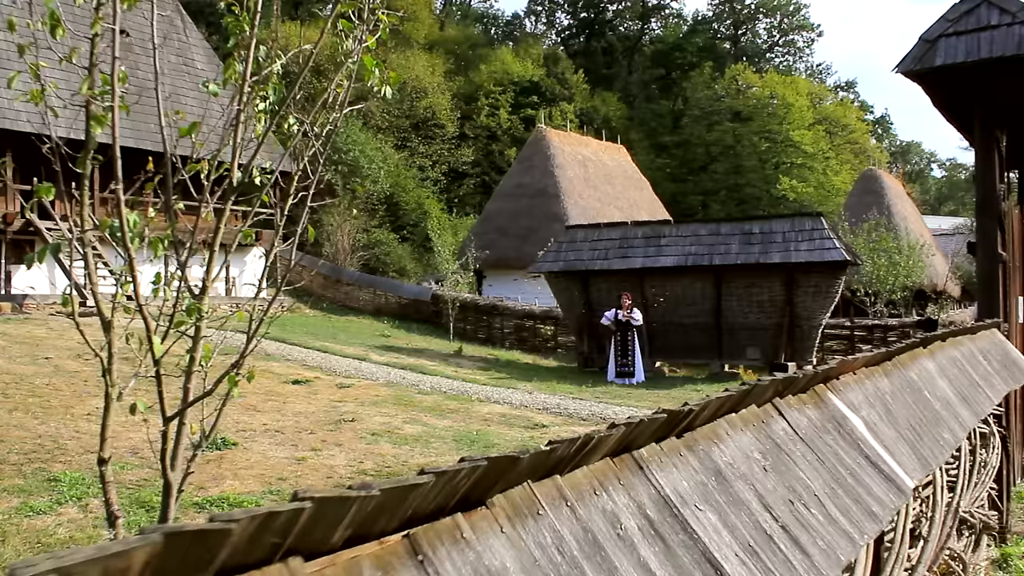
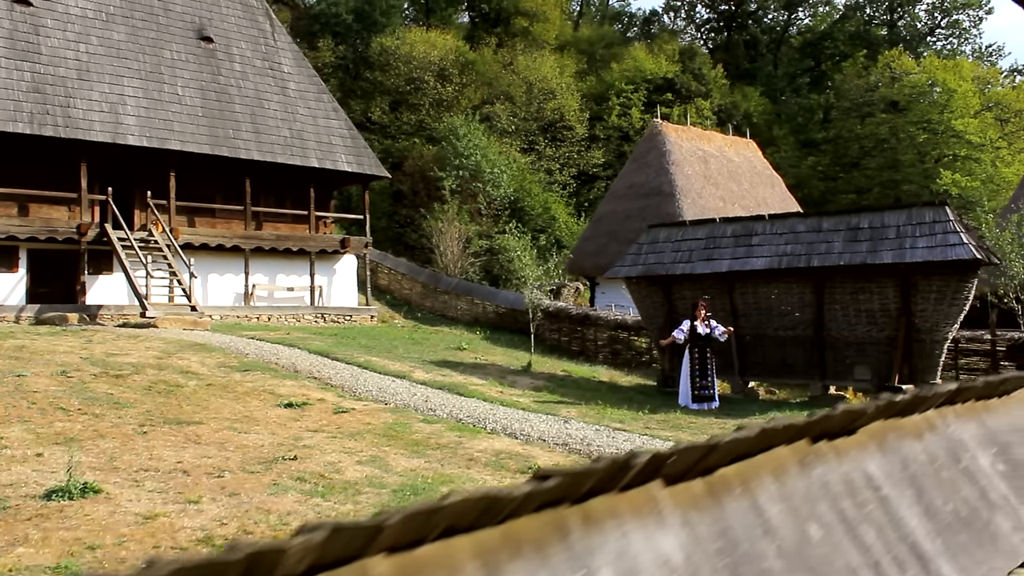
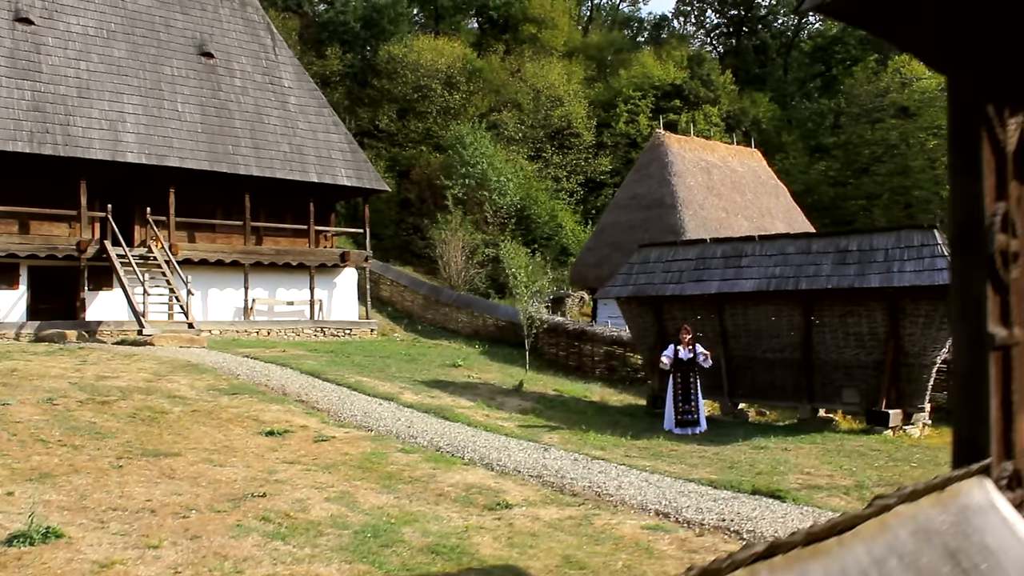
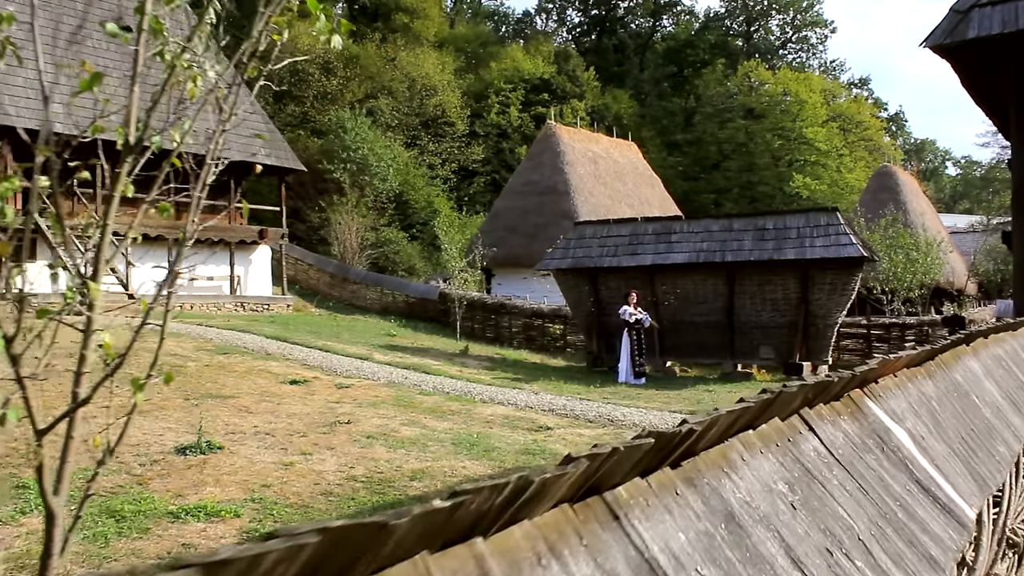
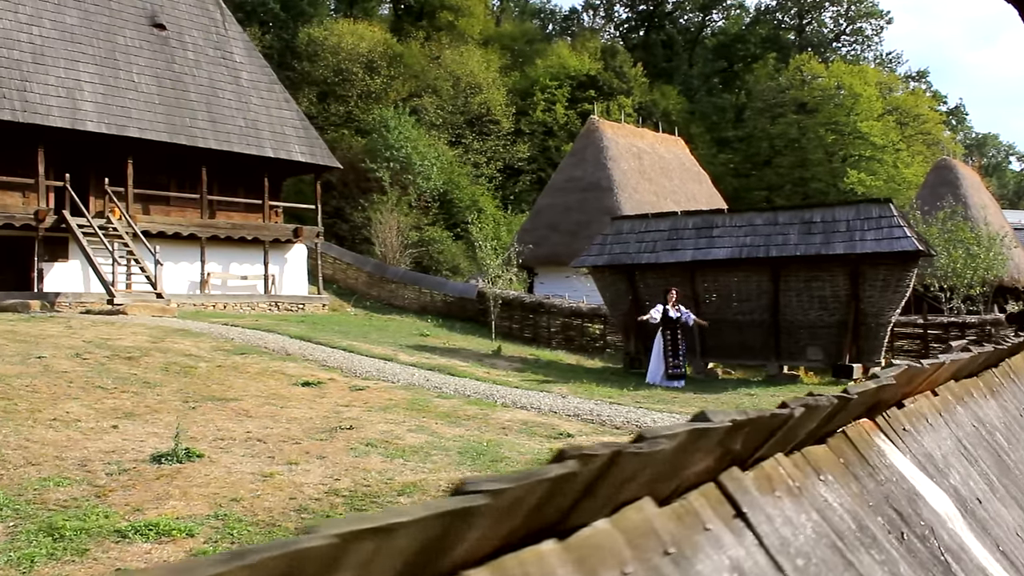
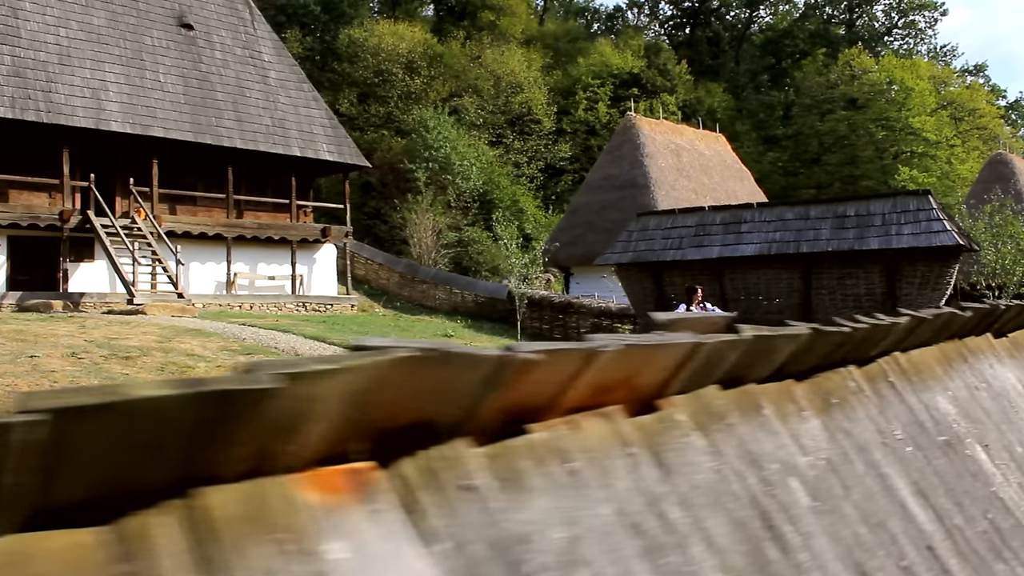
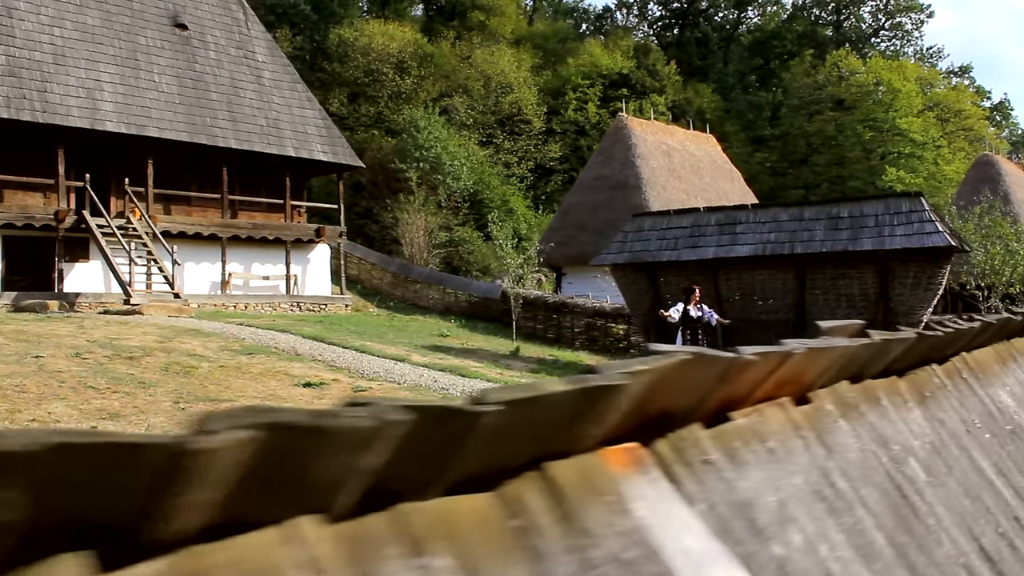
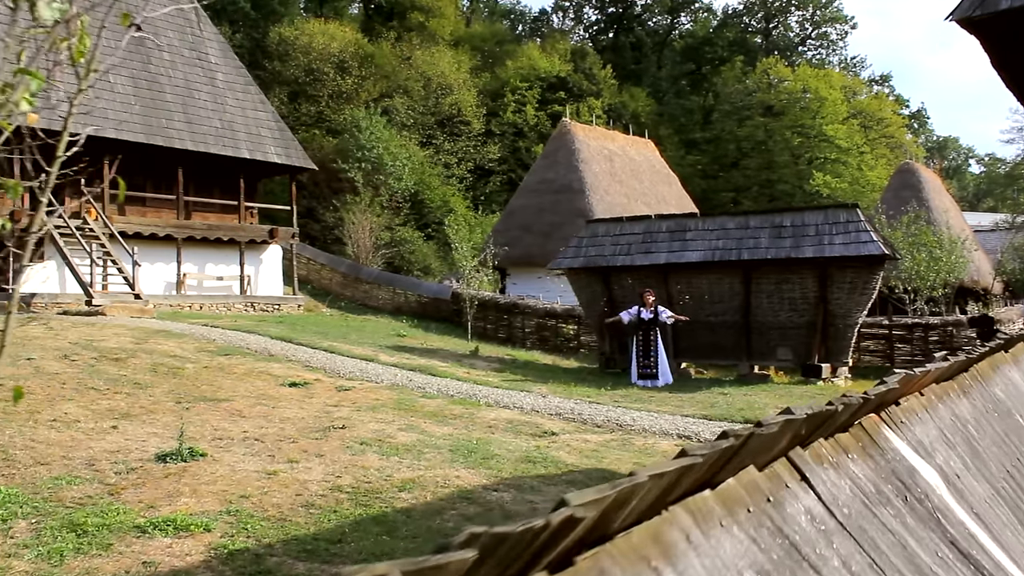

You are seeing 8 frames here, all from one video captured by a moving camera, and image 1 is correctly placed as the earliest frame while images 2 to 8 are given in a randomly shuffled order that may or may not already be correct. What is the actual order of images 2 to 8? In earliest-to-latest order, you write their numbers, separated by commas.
4, 8, 5, 7, 6, 2, 3
